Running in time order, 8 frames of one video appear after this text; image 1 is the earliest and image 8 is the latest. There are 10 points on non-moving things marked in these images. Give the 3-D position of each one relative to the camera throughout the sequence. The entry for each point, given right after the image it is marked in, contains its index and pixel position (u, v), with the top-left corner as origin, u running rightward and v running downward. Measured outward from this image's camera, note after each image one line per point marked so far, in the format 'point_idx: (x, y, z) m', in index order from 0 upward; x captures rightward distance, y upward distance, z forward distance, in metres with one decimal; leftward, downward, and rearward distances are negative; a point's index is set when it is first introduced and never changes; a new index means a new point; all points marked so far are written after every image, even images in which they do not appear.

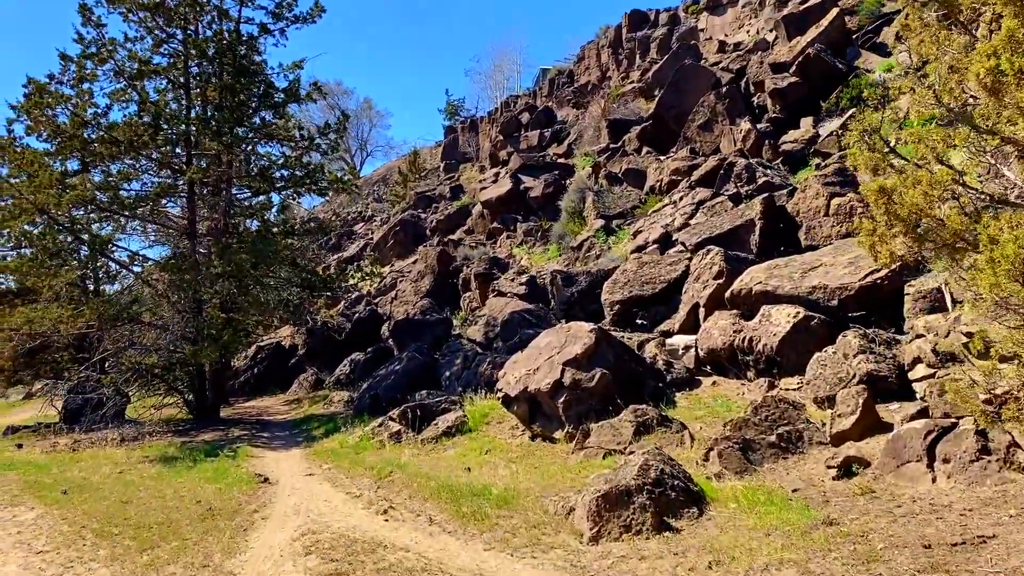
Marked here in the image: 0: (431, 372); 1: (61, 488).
0: (-1.4, -1.4, +14.7) m
1: (-5.2, -2.3, +10.0) m
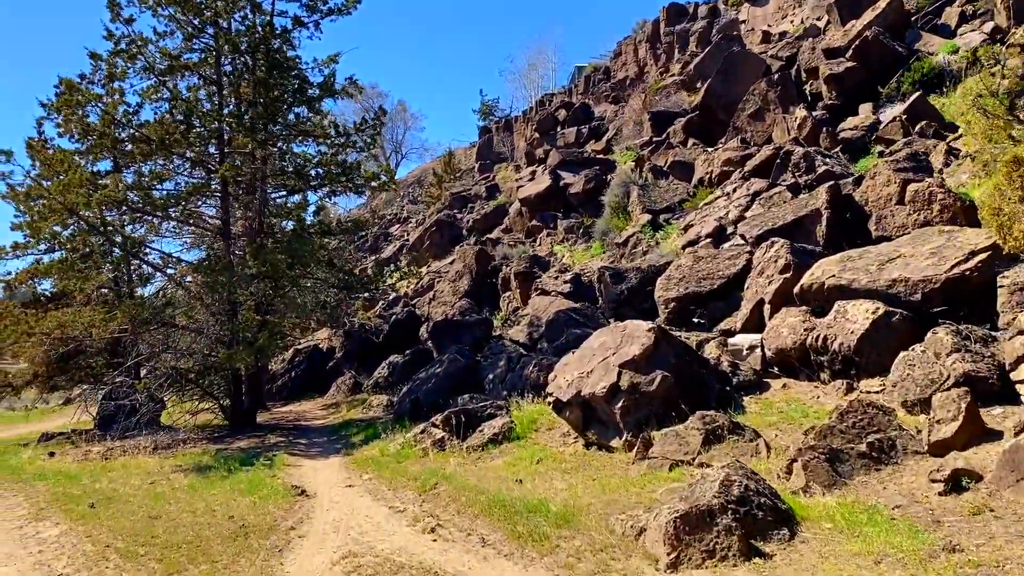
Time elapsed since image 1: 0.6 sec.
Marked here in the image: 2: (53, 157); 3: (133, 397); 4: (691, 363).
0: (-0.6, -1.4, +14.0) m
1: (-4.6, -2.3, +9.4) m
2: (-8.2, +2.3, +15.4) m
3: (-6.7, -1.9, +15.3) m
4: (+1.9, -0.8, +9.4) m
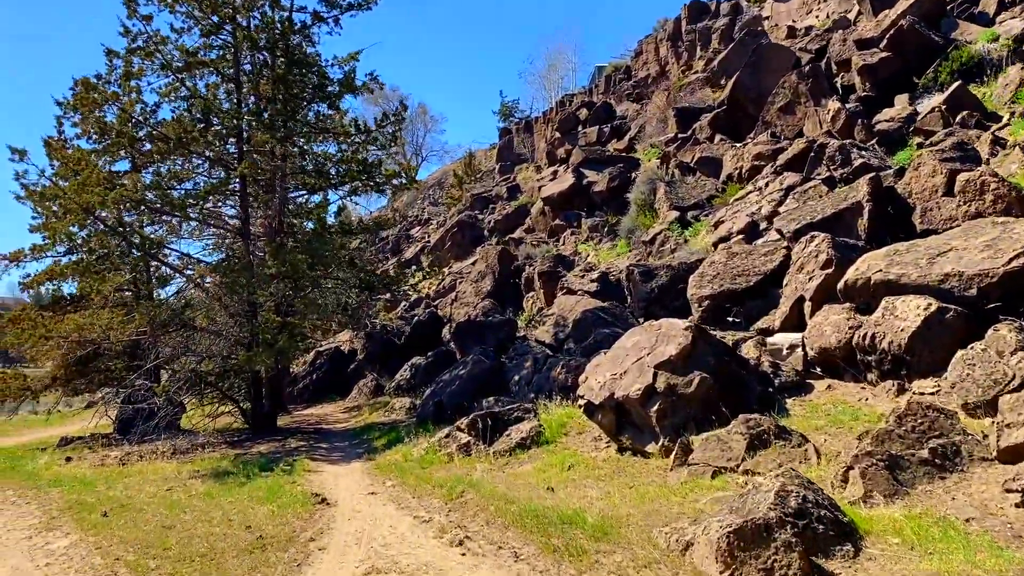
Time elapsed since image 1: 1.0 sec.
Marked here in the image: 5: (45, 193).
0: (-0.2, -1.4, +13.6) m
1: (-4.3, -2.3, +9.1) m
2: (-7.7, +2.3, +15.1) m
3: (-6.2, -2.0, +15.0) m
4: (+2.2, -0.8, +8.9) m
5: (-8.0, +1.6, +14.9) m
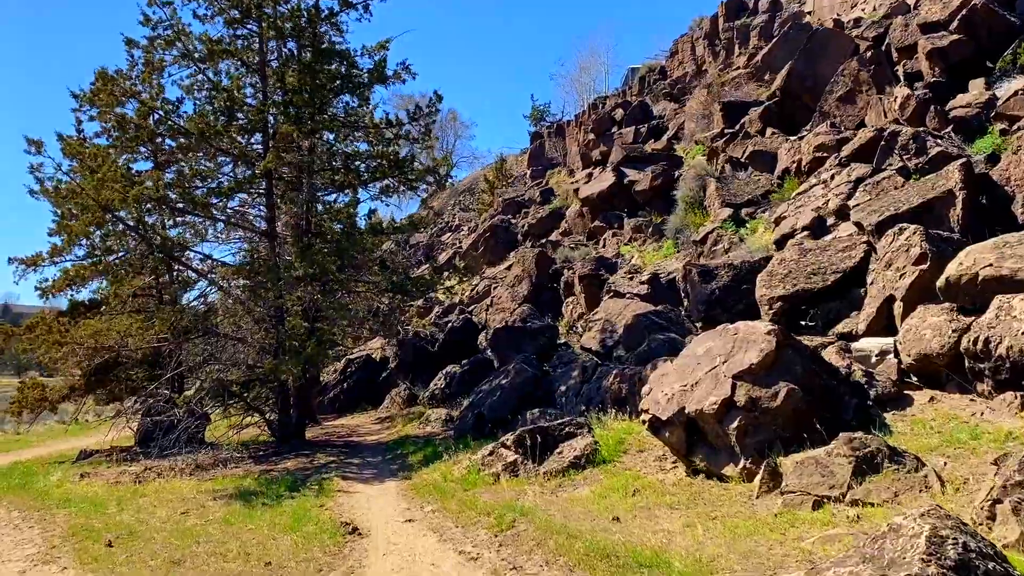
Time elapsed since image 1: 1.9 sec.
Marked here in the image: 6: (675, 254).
0: (+0.4, -1.4, +12.5) m
1: (-3.8, -2.3, +8.1) m
2: (-7.0, +2.2, +14.3) m
3: (-5.5, -2.0, +14.1) m
4: (+2.7, -0.8, +7.7) m
5: (-7.3, +1.6, +14.1) m
6: (+3.3, +0.7, +17.8) m
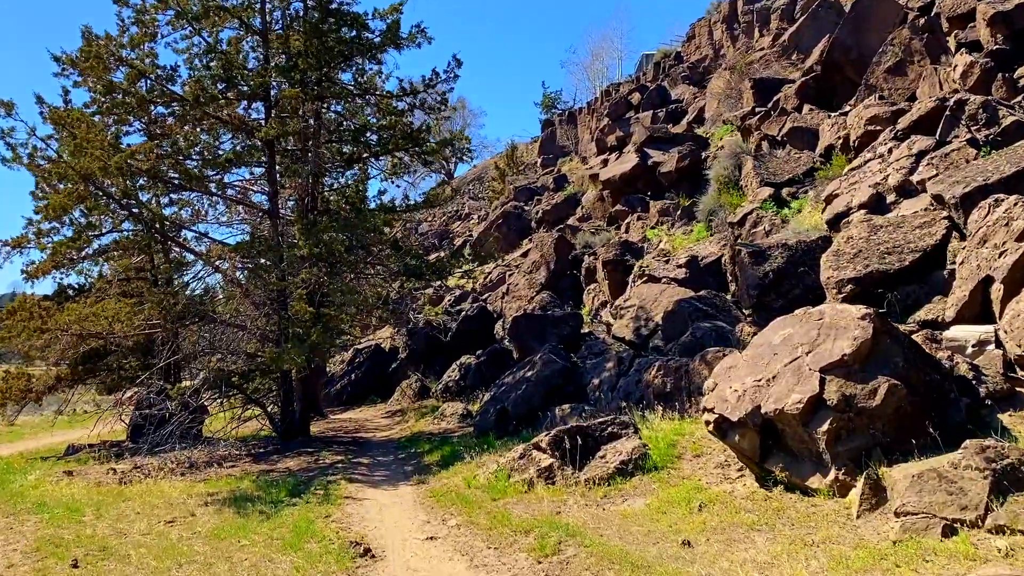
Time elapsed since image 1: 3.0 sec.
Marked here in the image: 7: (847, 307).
0: (+0.8, -1.2, +11.2) m
1: (-3.5, -2.1, +6.9) m
2: (-6.6, +2.5, +13.1) m
3: (-5.2, -1.8, +12.9) m
4: (+3.1, -0.6, +6.4) m
5: (-7.0, +1.8, +12.9) m
6: (+3.7, +1.0, +16.5) m
7: (+2.6, -0.1, +6.6) m
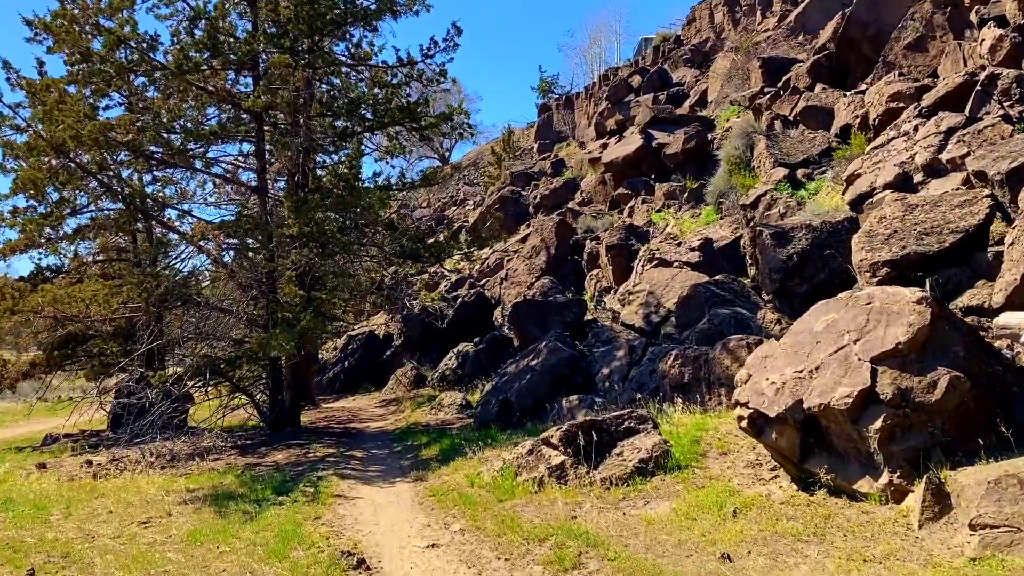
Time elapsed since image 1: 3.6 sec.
0: (+0.8, -1.0, +10.5) m
1: (-3.4, -1.9, +6.2) m
2: (-6.6, +2.8, +12.3) m
3: (-5.1, -1.5, +12.2) m
4: (+3.1, -0.4, +5.7) m
5: (-6.9, +2.1, +12.1) m
6: (+3.8, +1.2, +15.8) m
7: (+2.6, 0.0, +5.9) m
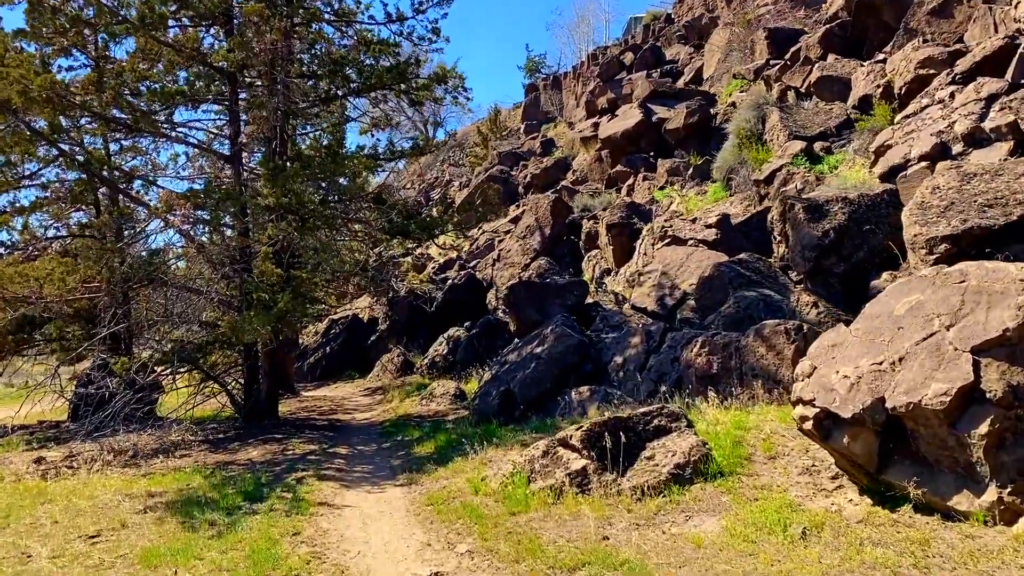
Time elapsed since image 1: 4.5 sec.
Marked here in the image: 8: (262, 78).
0: (+0.9, -0.8, +9.5) m
1: (-3.3, -1.8, +5.1) m
2: (-6.6, +3.1, +11.0) m
3: (-5.1, -1.2, +11.0) m
4: (+3.3, -0.3, +4.7) m
5: (-6.9, +2.4, +10.8) m
6: (+3.7, +1.5, +14.8) m
7: (+2.8, +0.1, +4.9) m
8: (-3.3, +2.8, +11.5) m
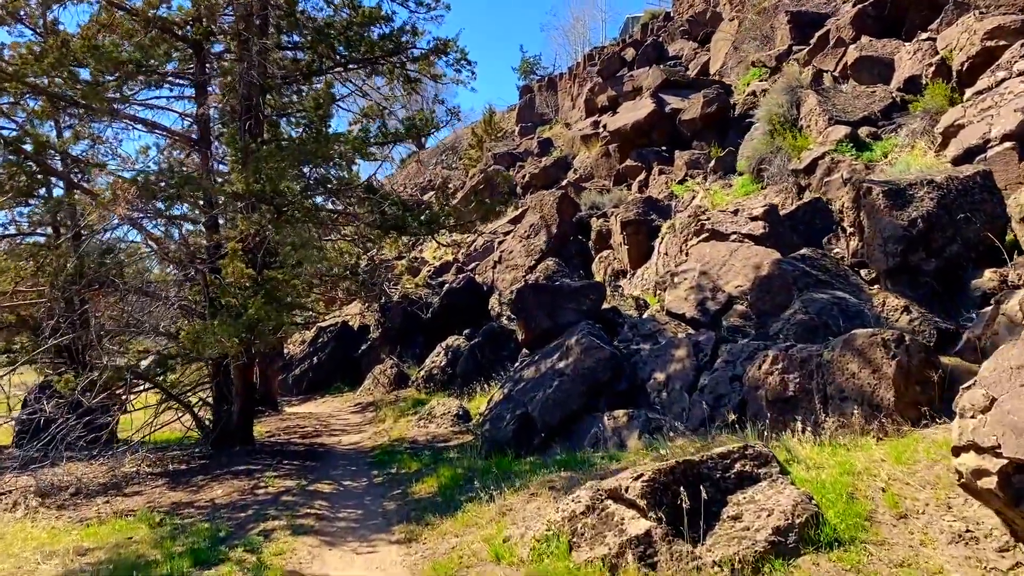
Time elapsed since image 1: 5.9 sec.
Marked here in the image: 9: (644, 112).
0: (+1.0, -0.8, +7.9) m
1: (-3.1, -1.8, +3.4) m
2: (-6.4, +3.0, +9.4) m
3: (-5.0, -1.3, +9.3) m
4: (+3.5, -0.3, +3.2) m
5: (-6.8, +2.4, +9.2) m
6: (+3.8, +1.5, +13.2) m
7: (+3.0, +0.1, +3.3) m
8: (-3.2, +2.7, +9.9) m
9: (+3.0, +3.9, +19.3) m
